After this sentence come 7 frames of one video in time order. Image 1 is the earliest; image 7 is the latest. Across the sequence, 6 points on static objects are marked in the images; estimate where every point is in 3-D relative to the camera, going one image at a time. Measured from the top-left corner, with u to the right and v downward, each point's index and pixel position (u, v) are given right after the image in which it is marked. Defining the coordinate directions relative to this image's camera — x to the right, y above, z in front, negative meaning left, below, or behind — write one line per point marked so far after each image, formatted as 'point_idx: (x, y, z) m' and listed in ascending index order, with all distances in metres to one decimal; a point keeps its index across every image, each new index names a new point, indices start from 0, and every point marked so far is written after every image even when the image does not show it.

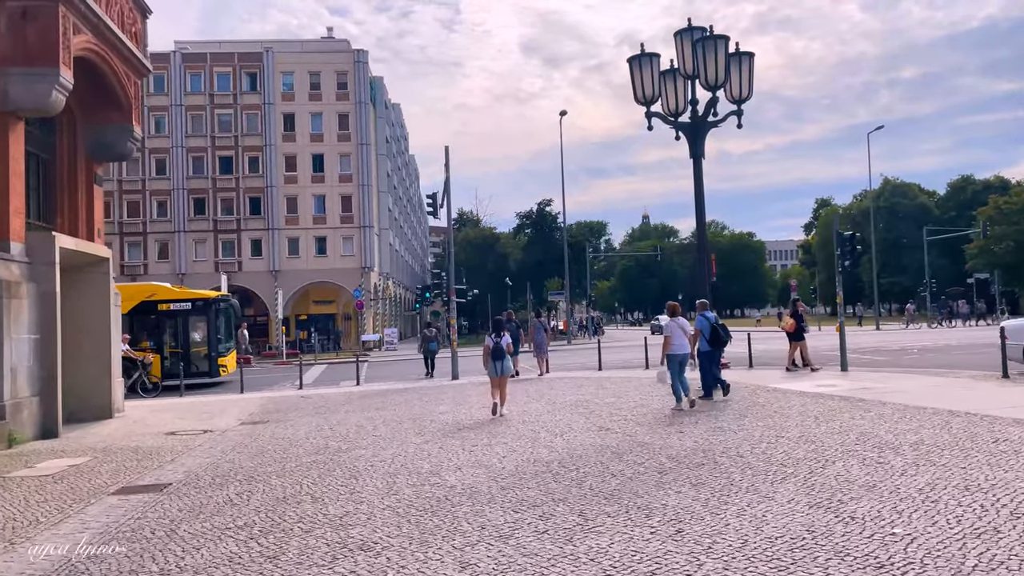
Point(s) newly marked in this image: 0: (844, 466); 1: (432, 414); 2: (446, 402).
0: (+3.2, -1.7, +7.7) m
1: (-1.5, -2.4, +15.4) m
2: (-1.5, -2.6, +18.2) m
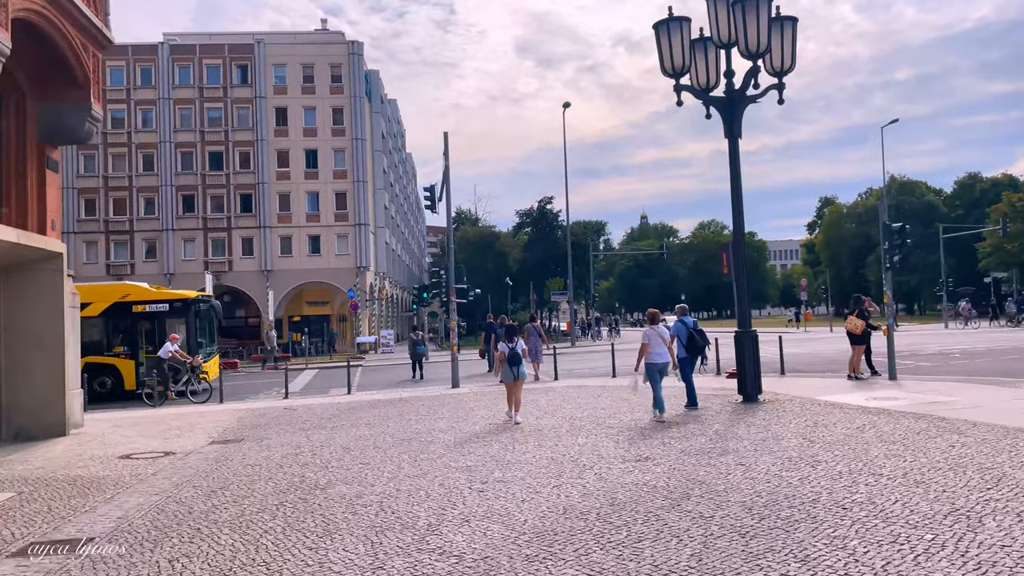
0: (+3.4, -1.7, +5.6) m
1: (-1.3, -2.4, +13.3) m
2: (-1.3, -2.5, +16.0) m
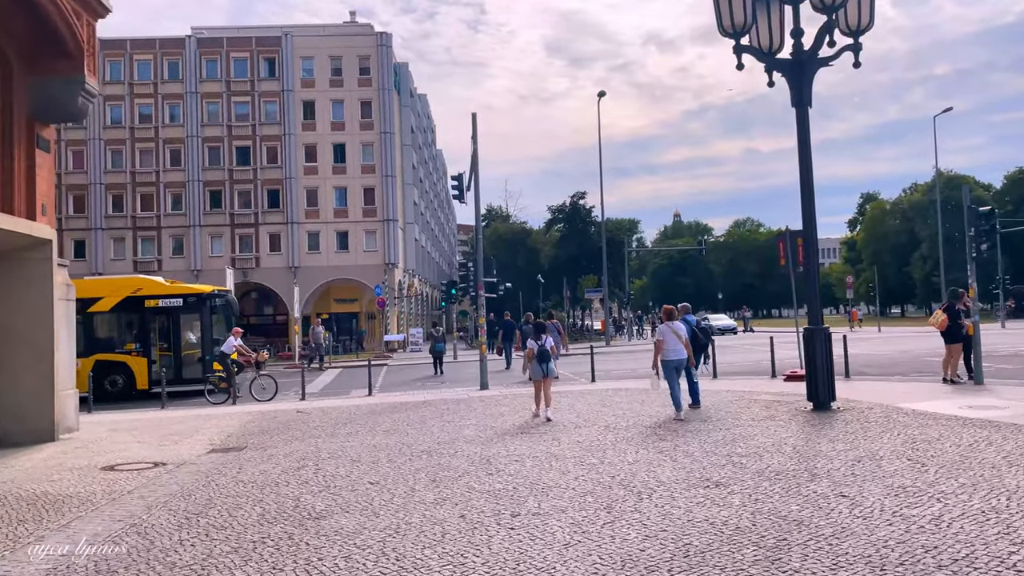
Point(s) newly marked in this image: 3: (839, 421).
0: (+3.7, -1.6, +3.7) m
1: (-0.8, -2.3, +11.6) m
2: (-0.7, -2.4, +14.3) m
3: (+4.7, -1.9, +11.4) m
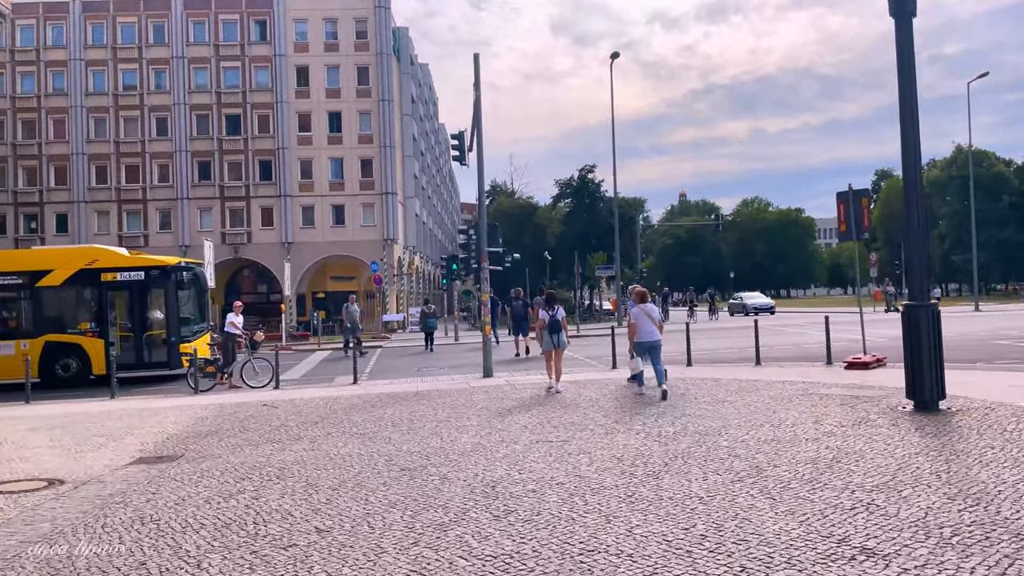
0: (+3.8, -1.3, +0.7) m
1: (-0.6, -1.8, +8.7) m
2: (-0.6, -1.9, +11.4) m
3: (+4.9, -1.5, +8.5) m
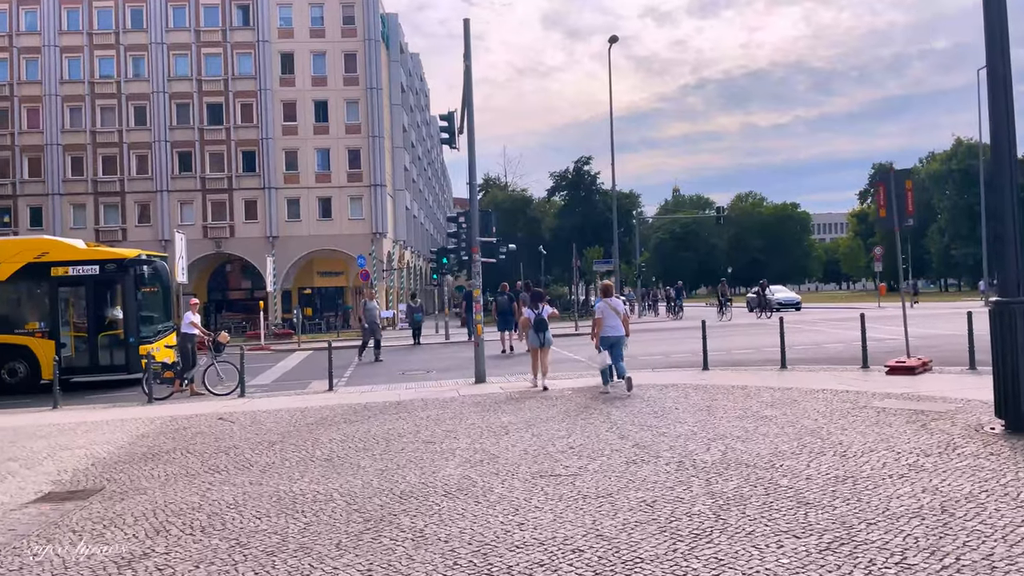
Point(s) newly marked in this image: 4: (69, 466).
0: (+3.8, -1.3, -1.2) m
1: (-0.6, -1.8, +6.8) m
2: (-0.6, -1.8, +9.5) m
3: (+4.8, -1.4, +6.6) m
4: (-5.4, -2.1, +9.6) m
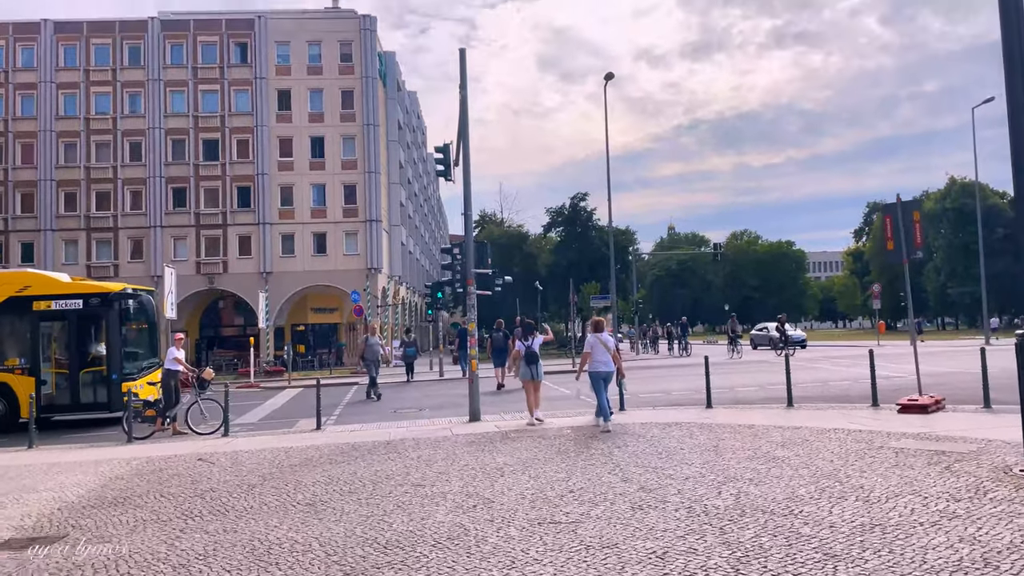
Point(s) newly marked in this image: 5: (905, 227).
0: (+3.8, -1.2, -1.7) m
1: (-0.7, -2.0, +6.2) m
2: (-0.6, -2.2, +8.9) m
3: (+4.8, -1.7, +6.0) m
4: (-5.5, -2.5, +8.9) m
5: (+6.8, +1.0, +13.6) m
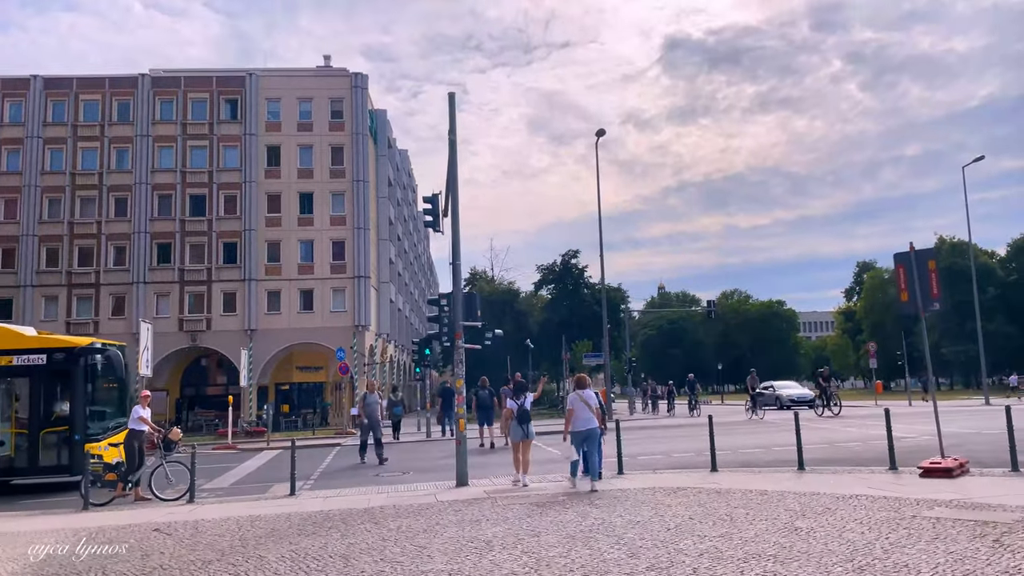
0: (+3.9, -0.9, -2.6) m
1: (-0.7, -2.3, +5.1) m
2: (-0.7, -2.7, +7.8) m
3: (+4.8, -2.0, +5.1) m
4: (-5.5, -3.0, +7.8) m
5: (+6.6, +0.2, +12.9) m
